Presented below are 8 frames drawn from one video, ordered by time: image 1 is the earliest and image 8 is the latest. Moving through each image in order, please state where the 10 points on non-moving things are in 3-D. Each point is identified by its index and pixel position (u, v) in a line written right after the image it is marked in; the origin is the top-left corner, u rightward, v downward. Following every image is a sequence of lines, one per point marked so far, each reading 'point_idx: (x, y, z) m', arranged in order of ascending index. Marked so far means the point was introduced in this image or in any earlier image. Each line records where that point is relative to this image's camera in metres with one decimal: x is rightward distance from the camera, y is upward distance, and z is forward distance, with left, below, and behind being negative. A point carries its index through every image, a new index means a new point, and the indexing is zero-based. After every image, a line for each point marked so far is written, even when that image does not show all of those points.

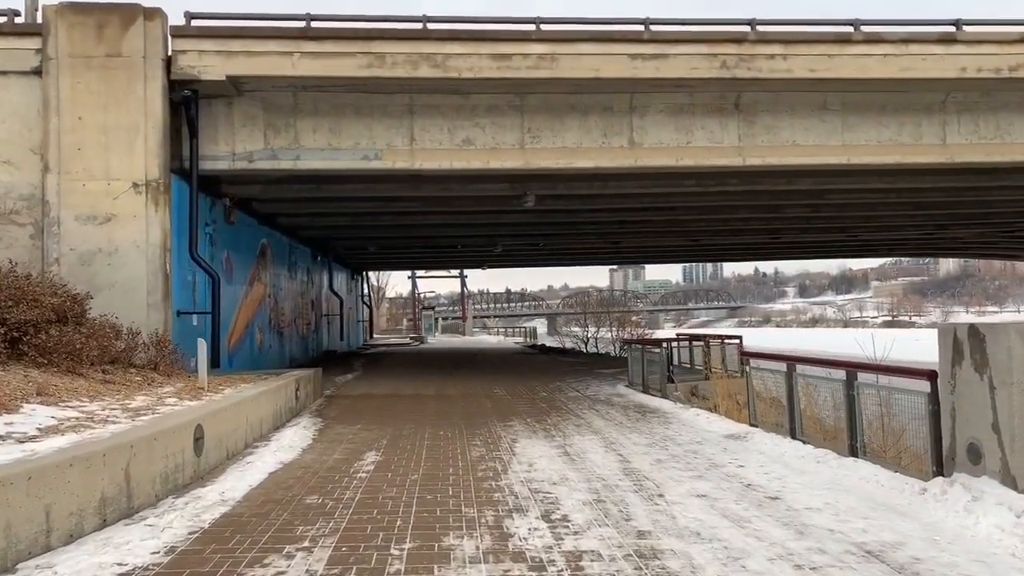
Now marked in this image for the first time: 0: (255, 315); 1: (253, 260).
0: (-5.9, -0.6, +18.3) m
1: (-5.9, +0.6, +18.1) m
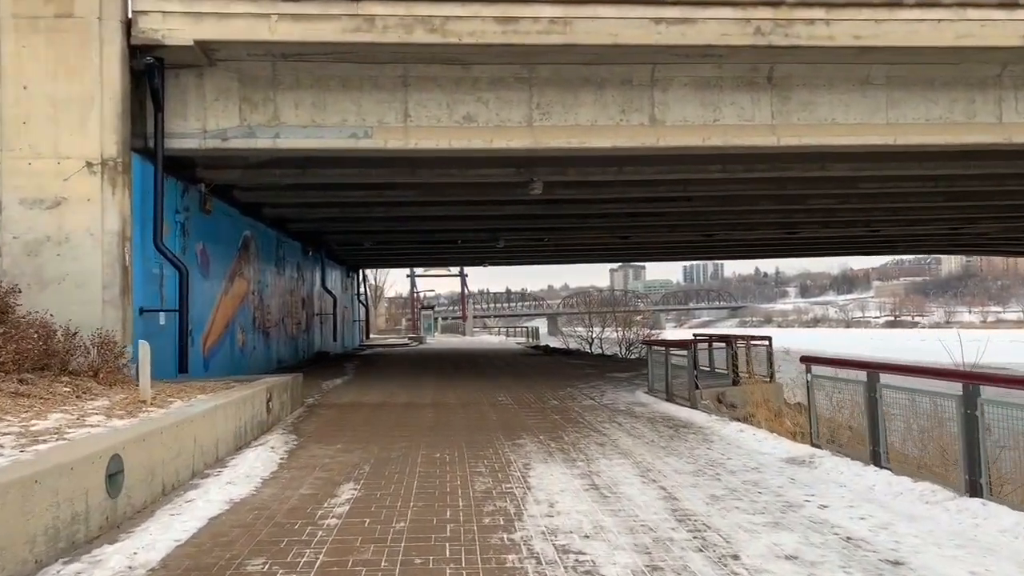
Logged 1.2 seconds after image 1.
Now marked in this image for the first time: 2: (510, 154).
0: (-5.8, -0.5, +16.8) m
1: (-5.8, +0.7, +16.6) m
2: (0.0, +2.2, +12.9) m
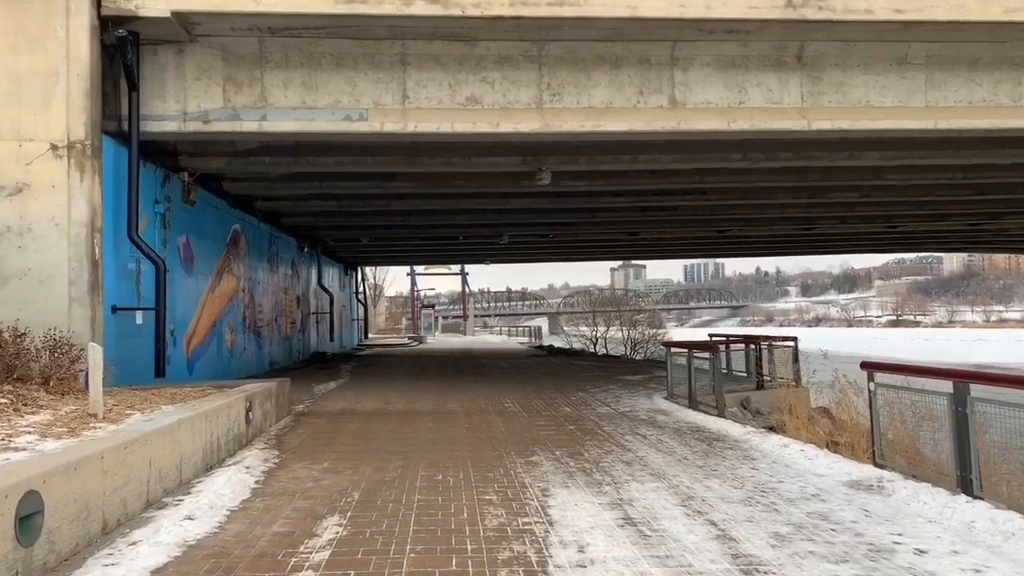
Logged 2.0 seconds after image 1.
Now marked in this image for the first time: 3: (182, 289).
0: (-5.7, -0.5, +15.8) m
1: (-5.7, +0.8, +15.6) m
2: (+0.1, +2.2, +11.9) m
3: (-5.4, 0.0, +13.1) m
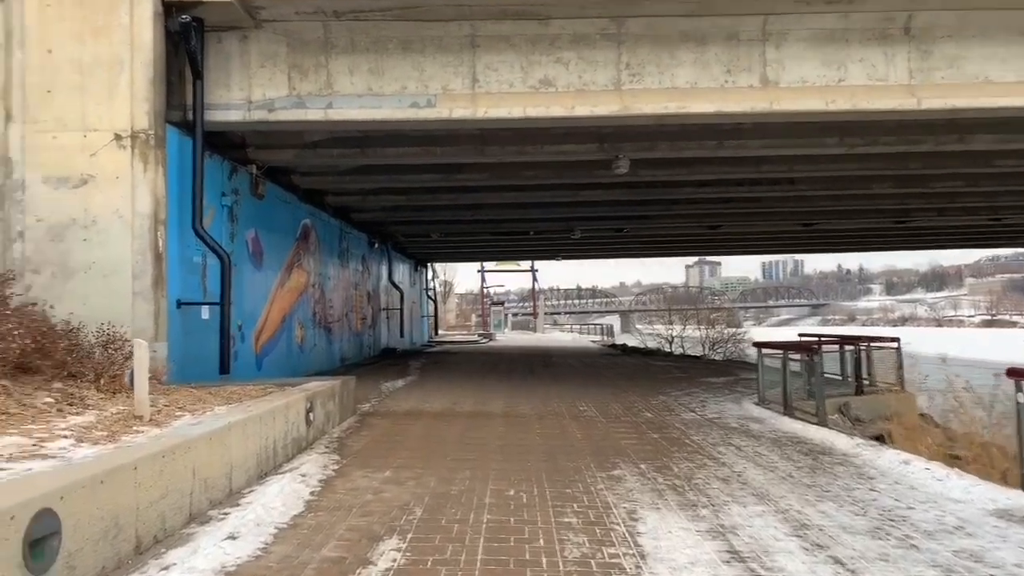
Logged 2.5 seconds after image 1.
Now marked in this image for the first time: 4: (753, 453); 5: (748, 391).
0: (-4.3, -0.4, +15.5) m
1: (-4.2, +0.9, +15.4) m
2: (+1.2, +2.3, +11.2) m
3: (-4.2, +0.1, +12.9) m
4: (+2.1, -1.5, +7.1) m
5: (+4.0, -1.7, +13.3) m
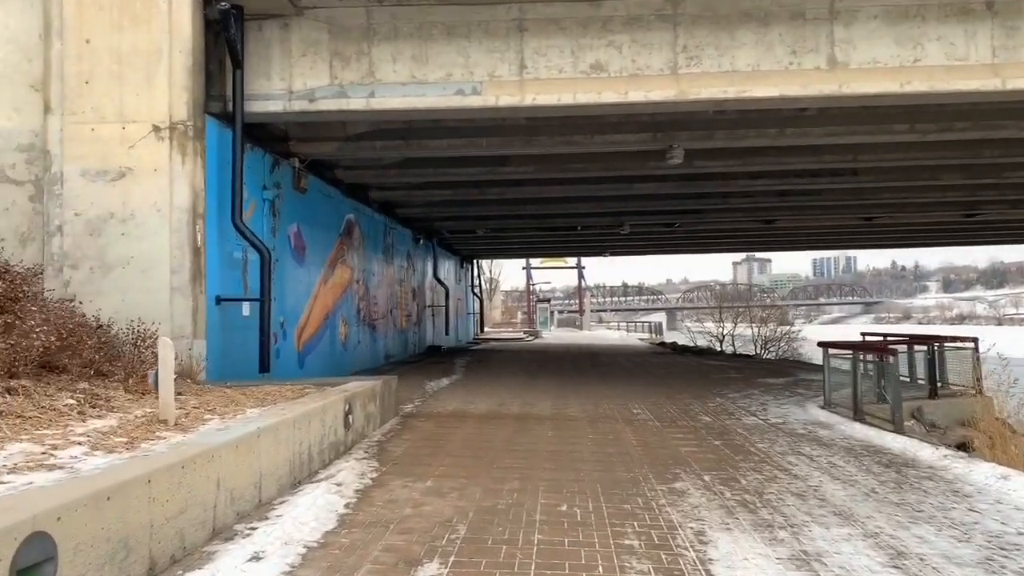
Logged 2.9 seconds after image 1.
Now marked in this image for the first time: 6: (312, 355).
0: (-3.3, -0.3, +15.2) m
1: (-3.3, +0.9, +15.1) m
2: (+1.8, +2.4, +10.6) m
3: (-3.5, +0.1, +12.6) m
4: (+2.6, -1.4, +6.4) m
5: (+4.7, -1.7, +12.6) m
6: (-3.4, -1.1, +13.4) m
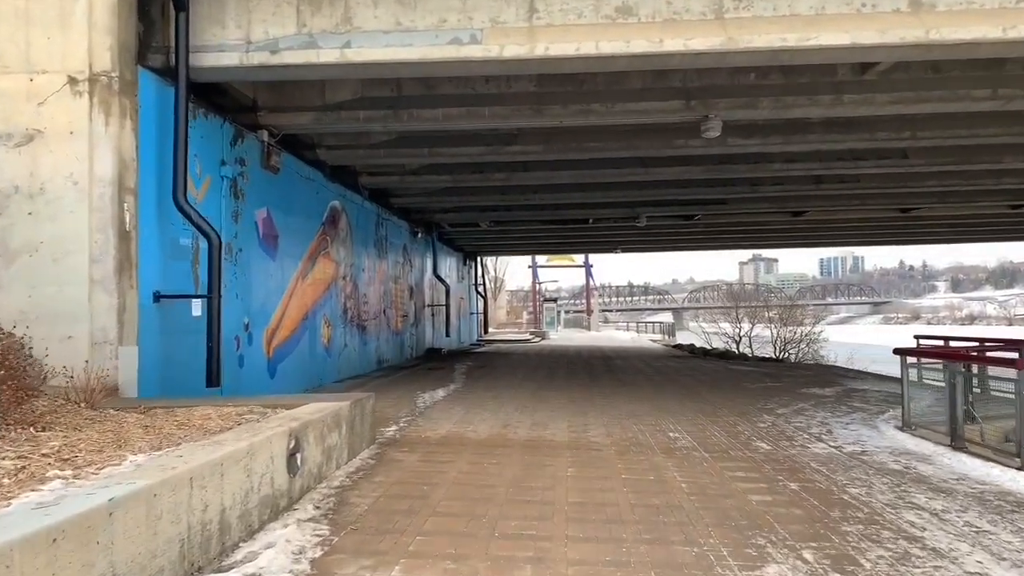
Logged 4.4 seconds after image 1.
0: (-3.2, -0.3, +13.4) m
1: (-3.2, +1.0, +13.2) m
2: (+1.9, +2.4, +8.7) m
3: (-3.4, +0.2, +10.7) m
4: (+2.6, -1.4, +4.5) m
5: (+4.8, -1.6, +10.6) m
6: (-3.3, -1.1, +11.5) m
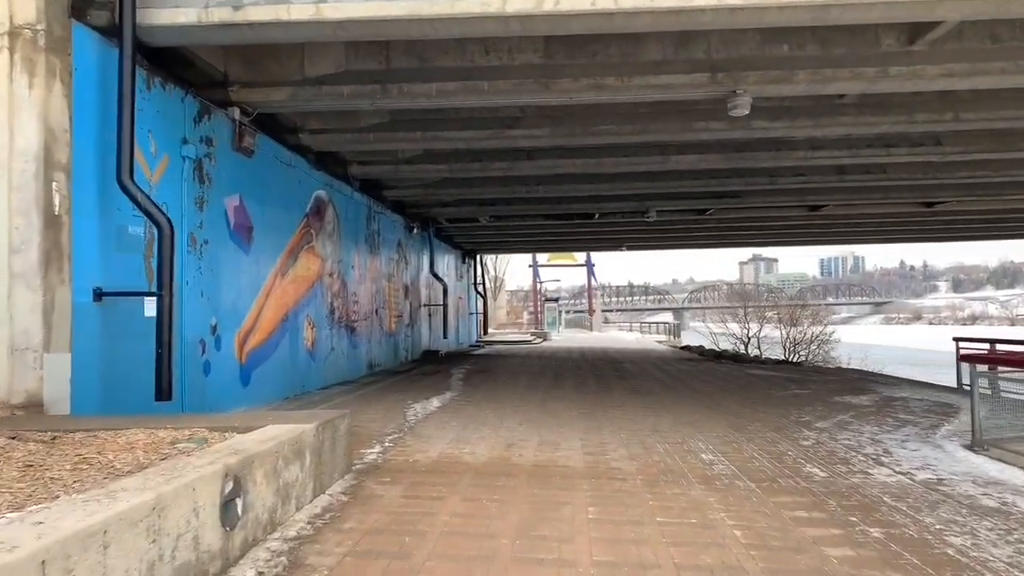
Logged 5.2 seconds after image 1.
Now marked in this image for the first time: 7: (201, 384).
0: (-3.2, -0.2, +12.2) m
1: (-3.2, +1.0, +12.0) m
2: (+1.9, +2.5, +7.4) m
3: (-3.4, +0.2, +9.5) m
4: (+2.7, -1.3, +3.3) m
5: (+4.8, -1.6, +9.4) m
6: (-3.3, -1.0, +10.3) m
7: (-3.3, -1.0, +8.7) m
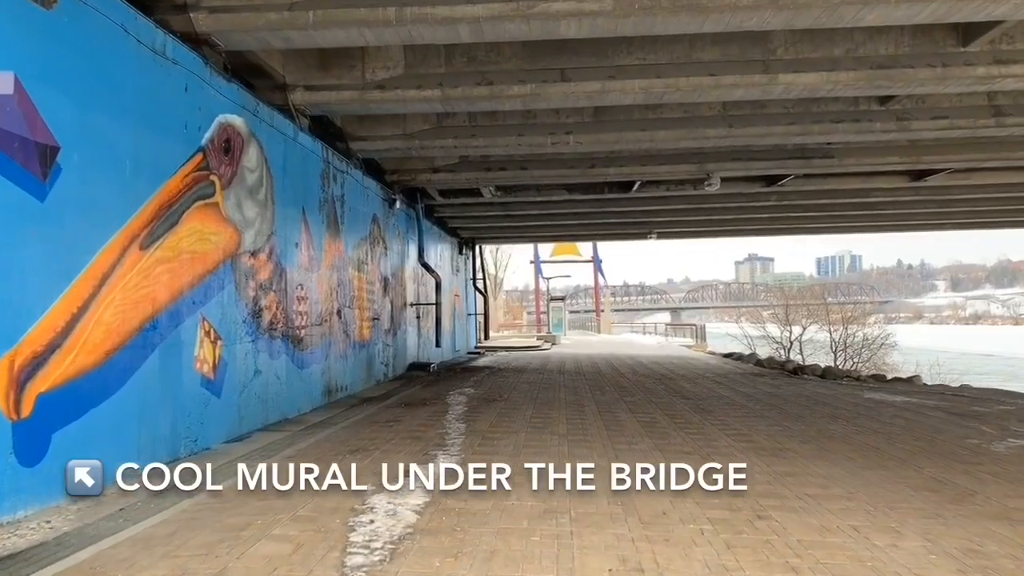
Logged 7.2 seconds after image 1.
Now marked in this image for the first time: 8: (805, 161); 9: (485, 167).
0: (-2.9, -0.1, +7.2) m
1: (-2.9, +1.2, +7.0) m
2: (+2.3, +2.6, +2.5) m
3: (-3.0, +0.4, +4.5) m
4: (+3.1, -1.2, -1.6) m
5: (+5.2, -1.4, +4.5) m
6: (-2.9, -0.9, +5.3) m
7: (-3.0, -0.9, +3.7) m
8: (+5.2, +2.2, +14.1) m
9: (-0.5, +2.2, +14.5) m
